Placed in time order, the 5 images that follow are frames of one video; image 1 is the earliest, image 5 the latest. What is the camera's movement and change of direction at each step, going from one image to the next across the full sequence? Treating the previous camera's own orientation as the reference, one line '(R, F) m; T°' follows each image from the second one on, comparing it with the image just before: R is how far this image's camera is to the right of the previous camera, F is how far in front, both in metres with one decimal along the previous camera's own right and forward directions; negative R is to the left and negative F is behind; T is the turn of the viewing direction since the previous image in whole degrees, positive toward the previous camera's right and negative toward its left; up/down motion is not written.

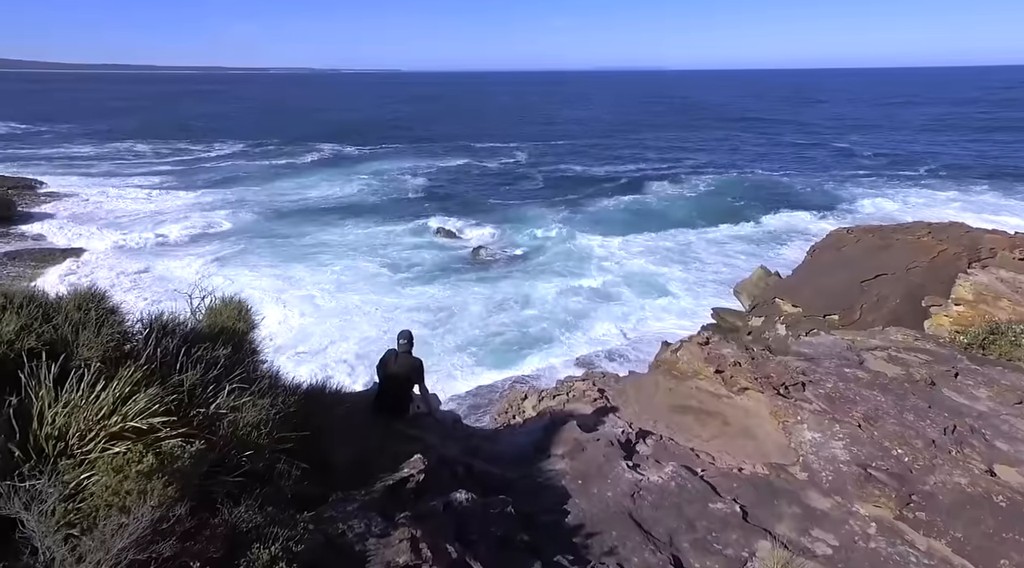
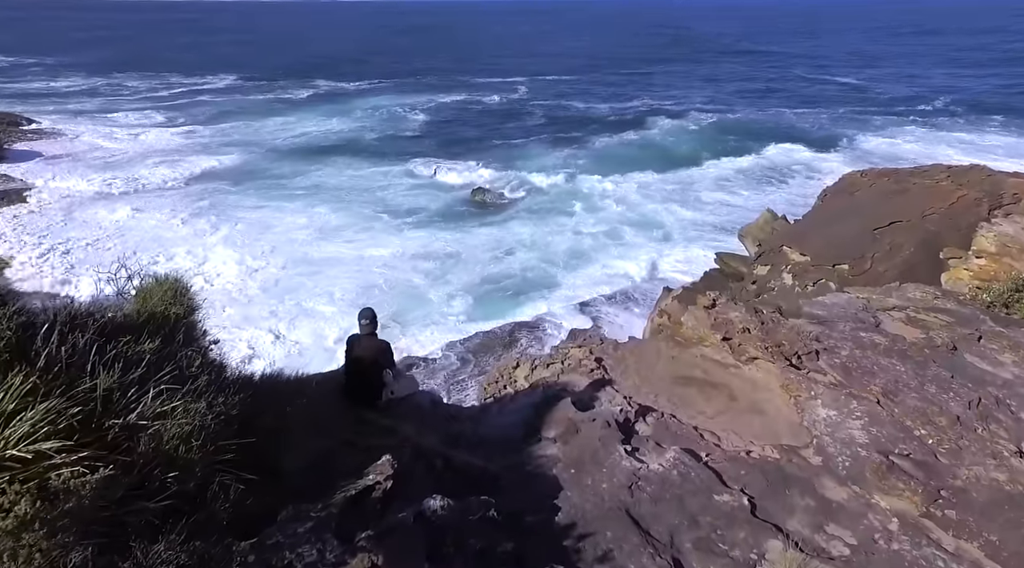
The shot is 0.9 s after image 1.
(+0.1, +0.7) m; 0°
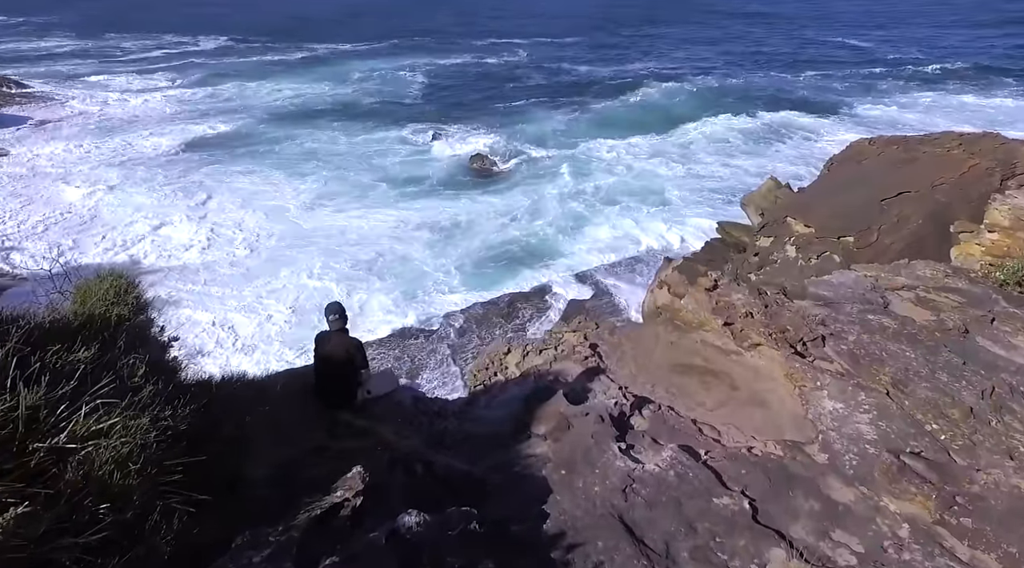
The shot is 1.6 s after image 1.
(+0.1, +0.4) m; 0°
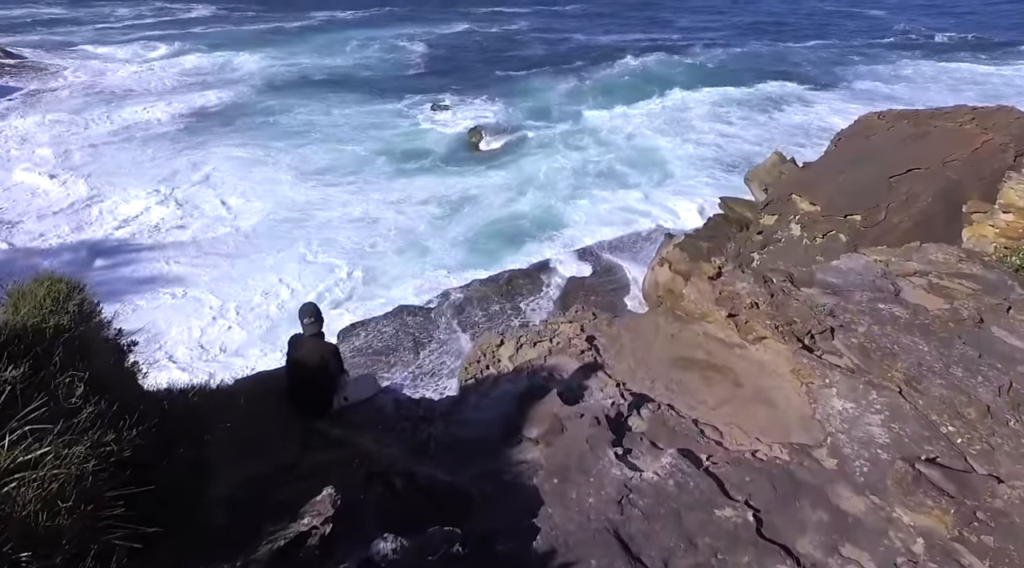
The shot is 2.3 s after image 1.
(+0.1, +0.4) m; 0°
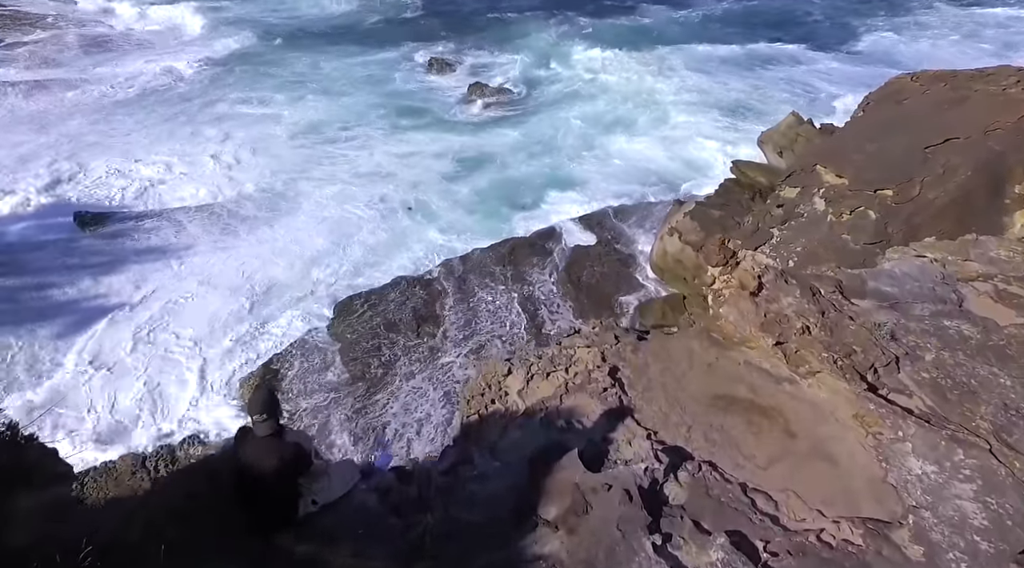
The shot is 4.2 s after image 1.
(-0.1, +1.1) m; 0°
